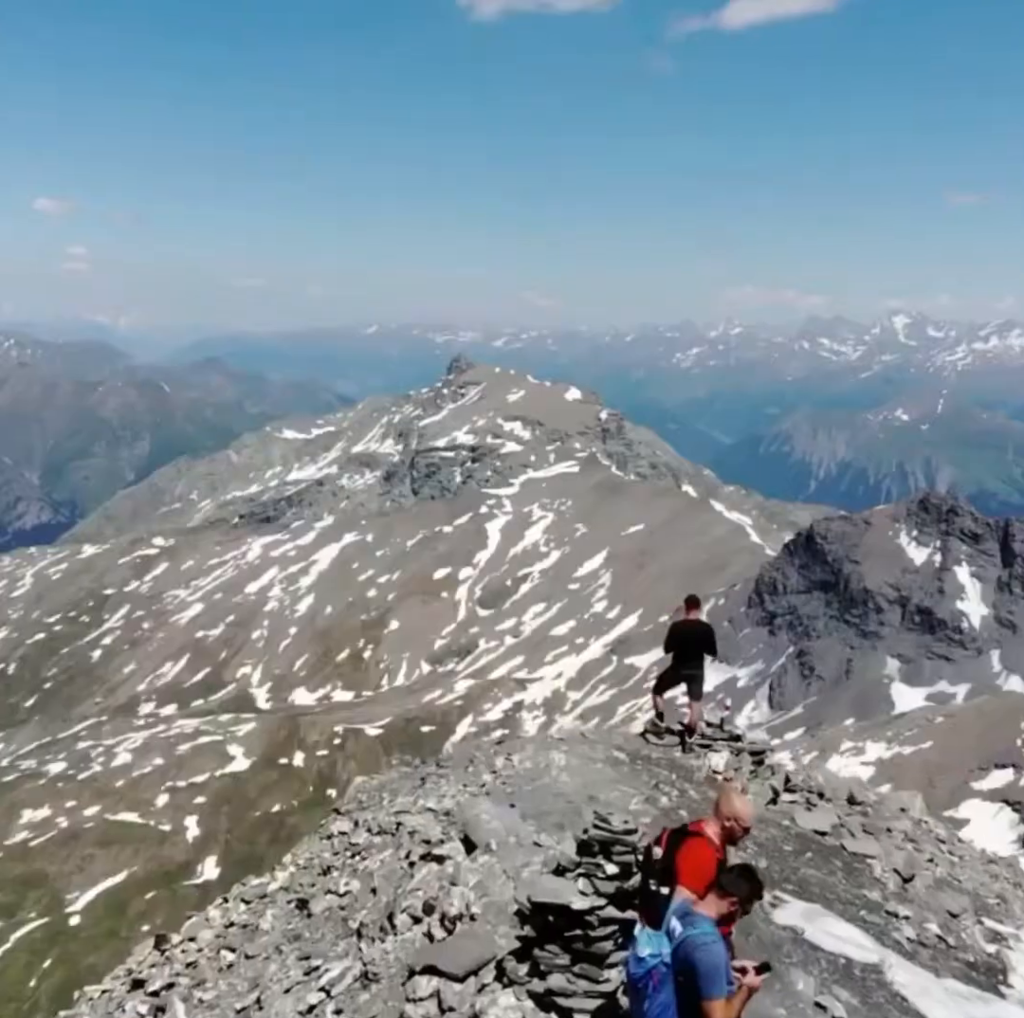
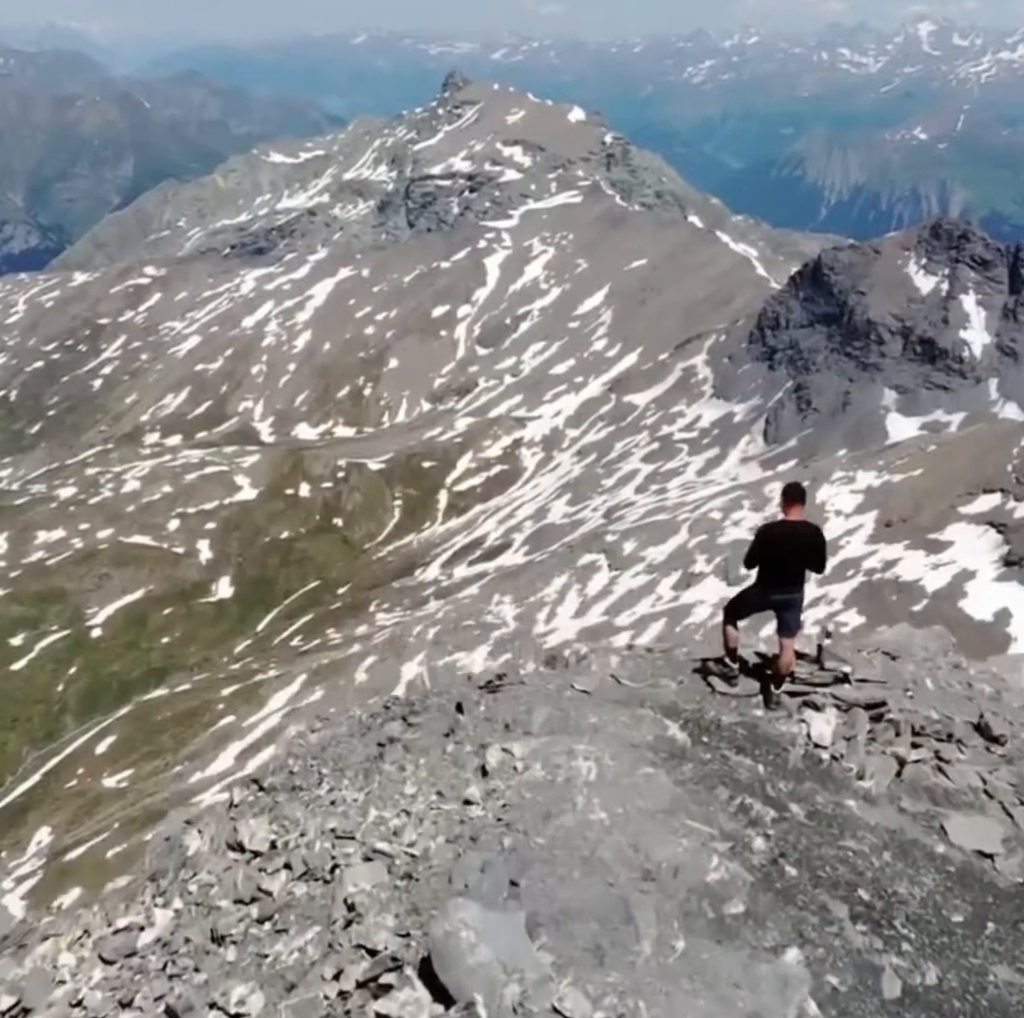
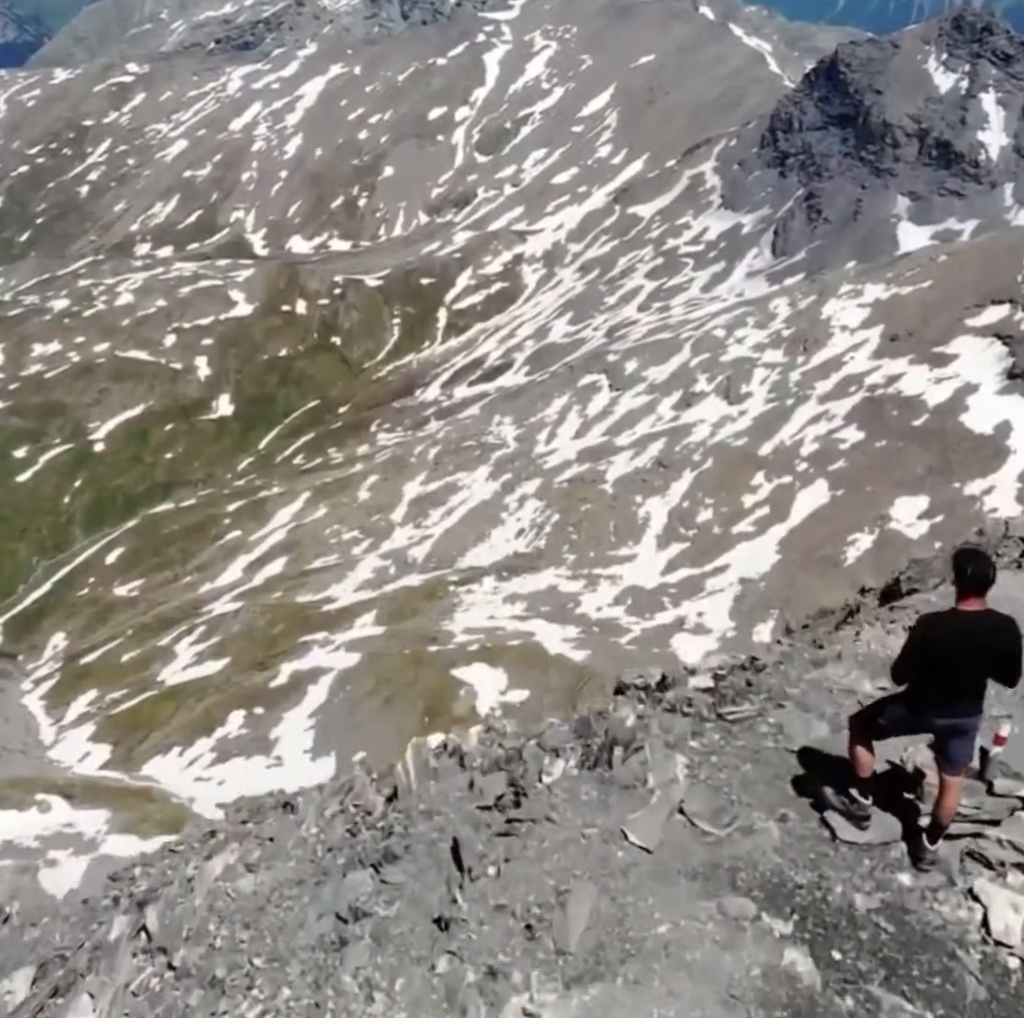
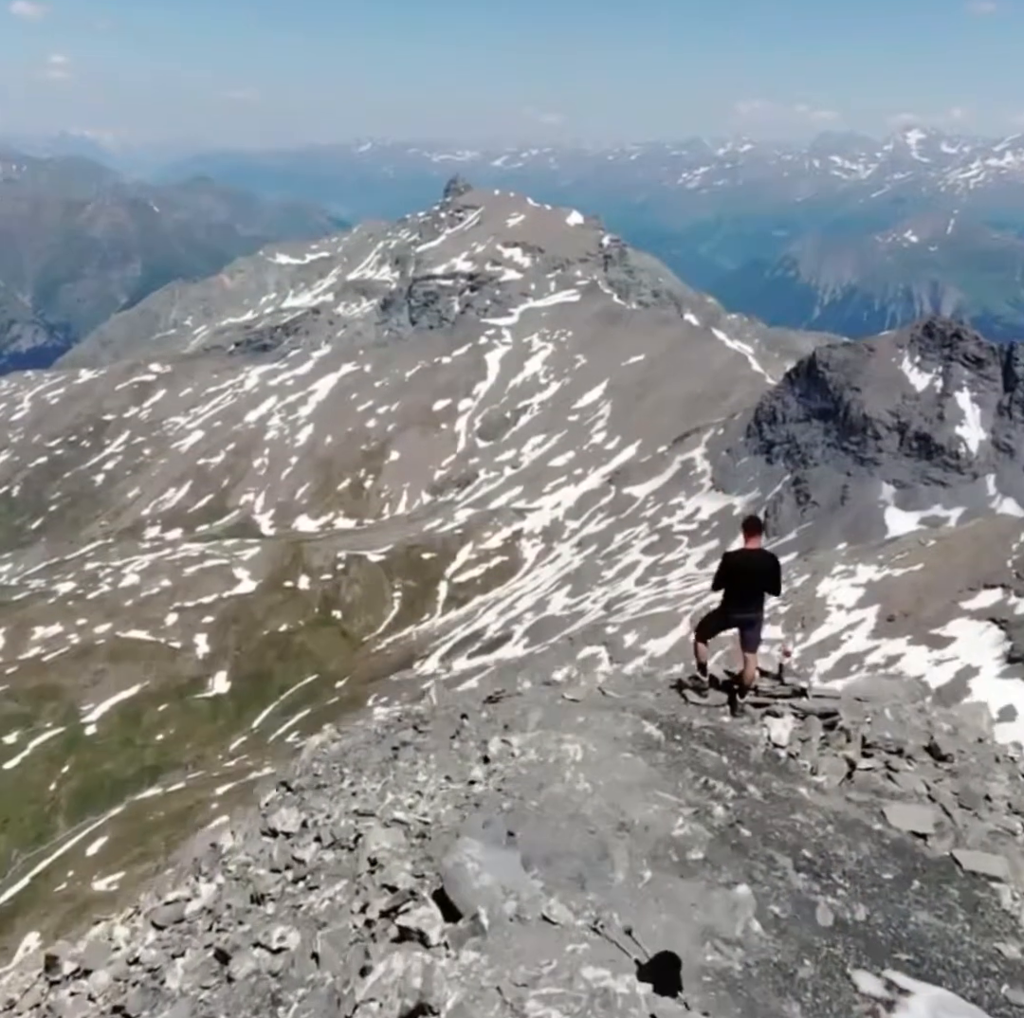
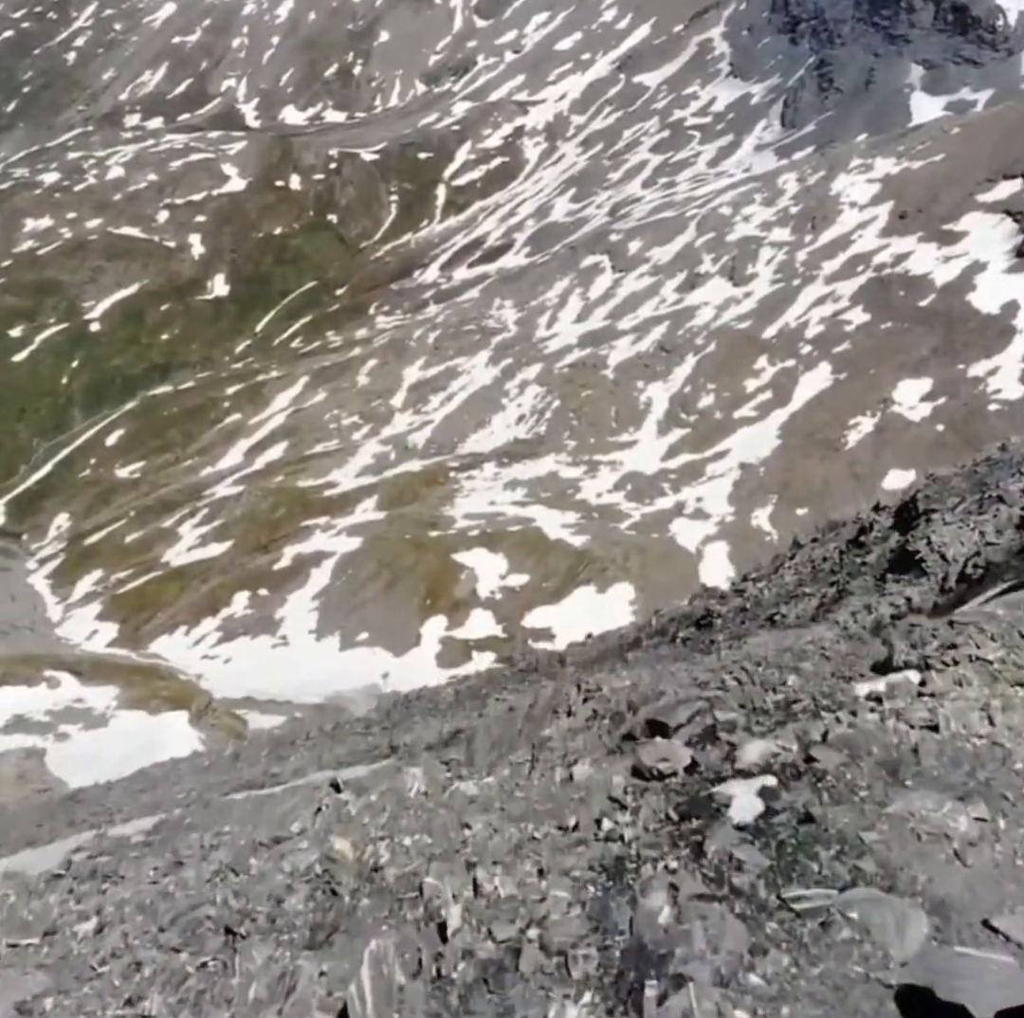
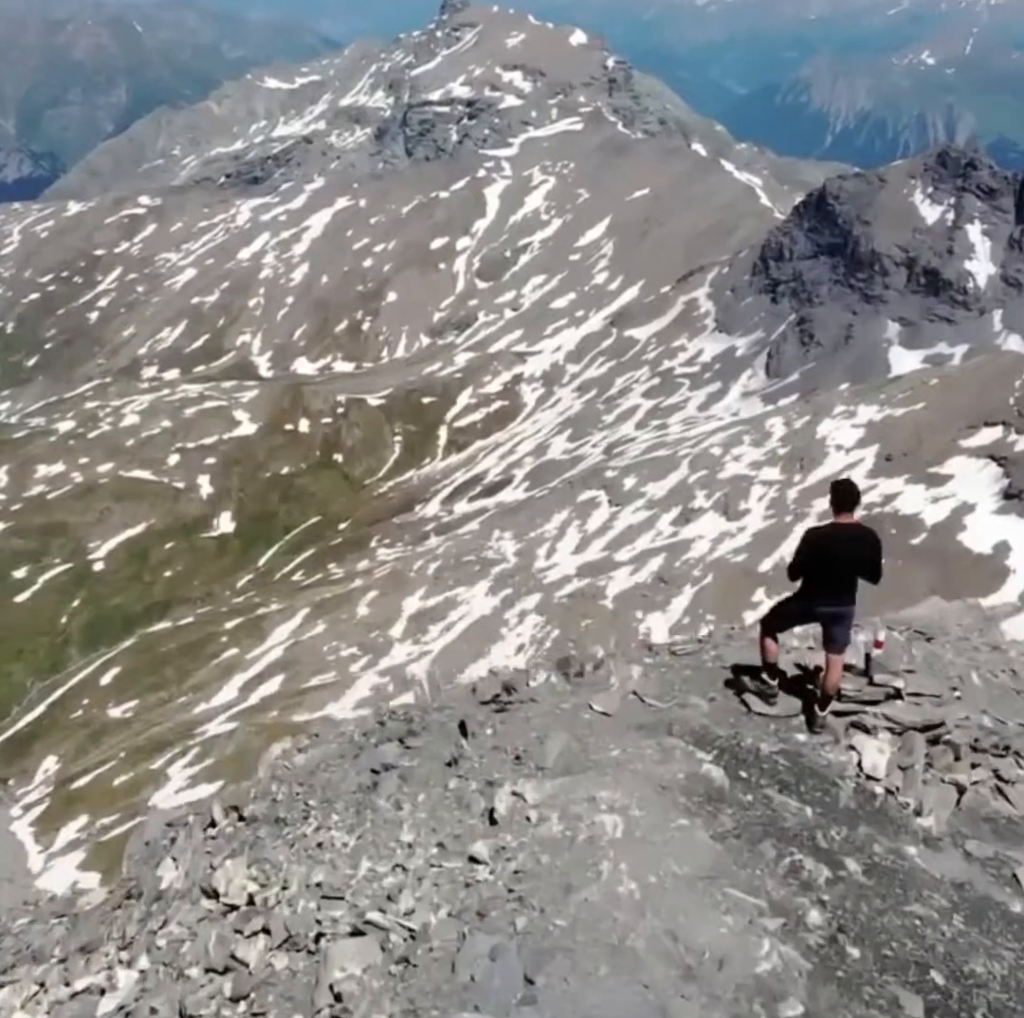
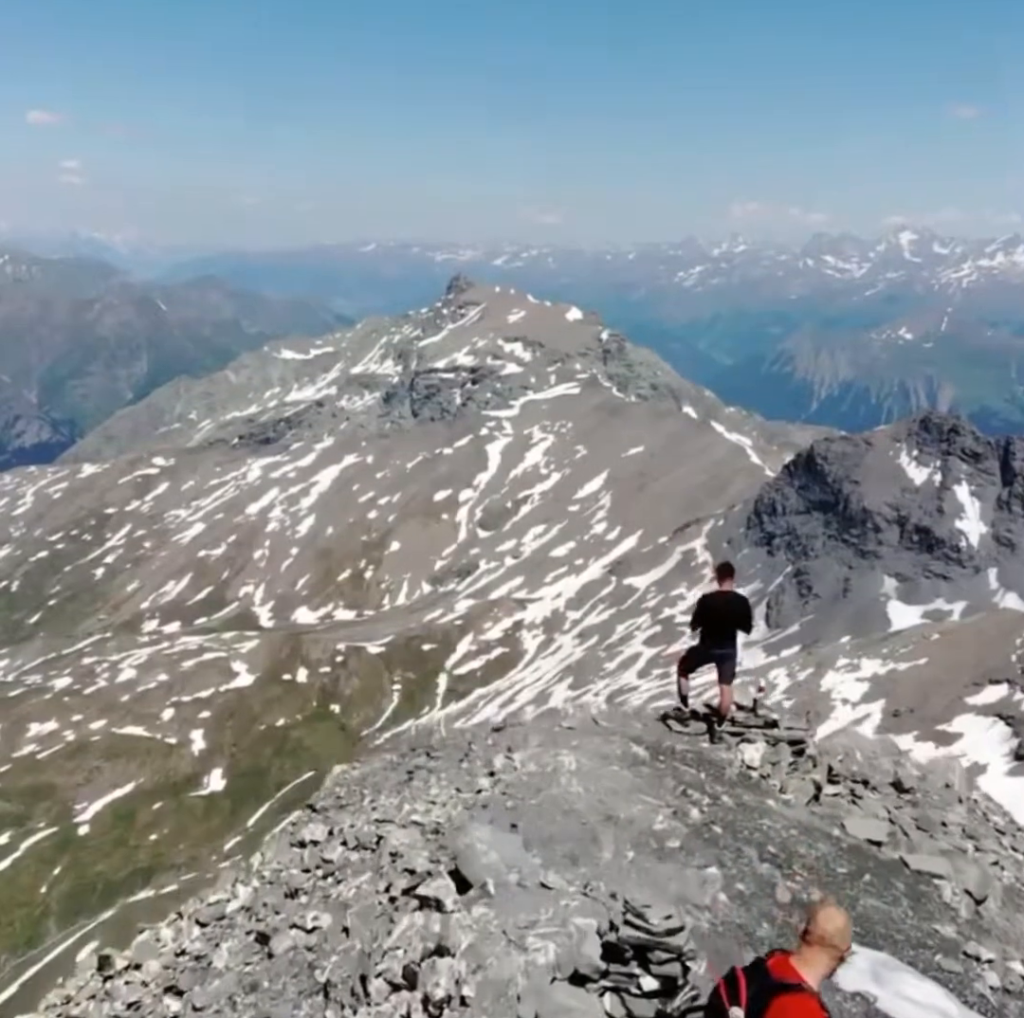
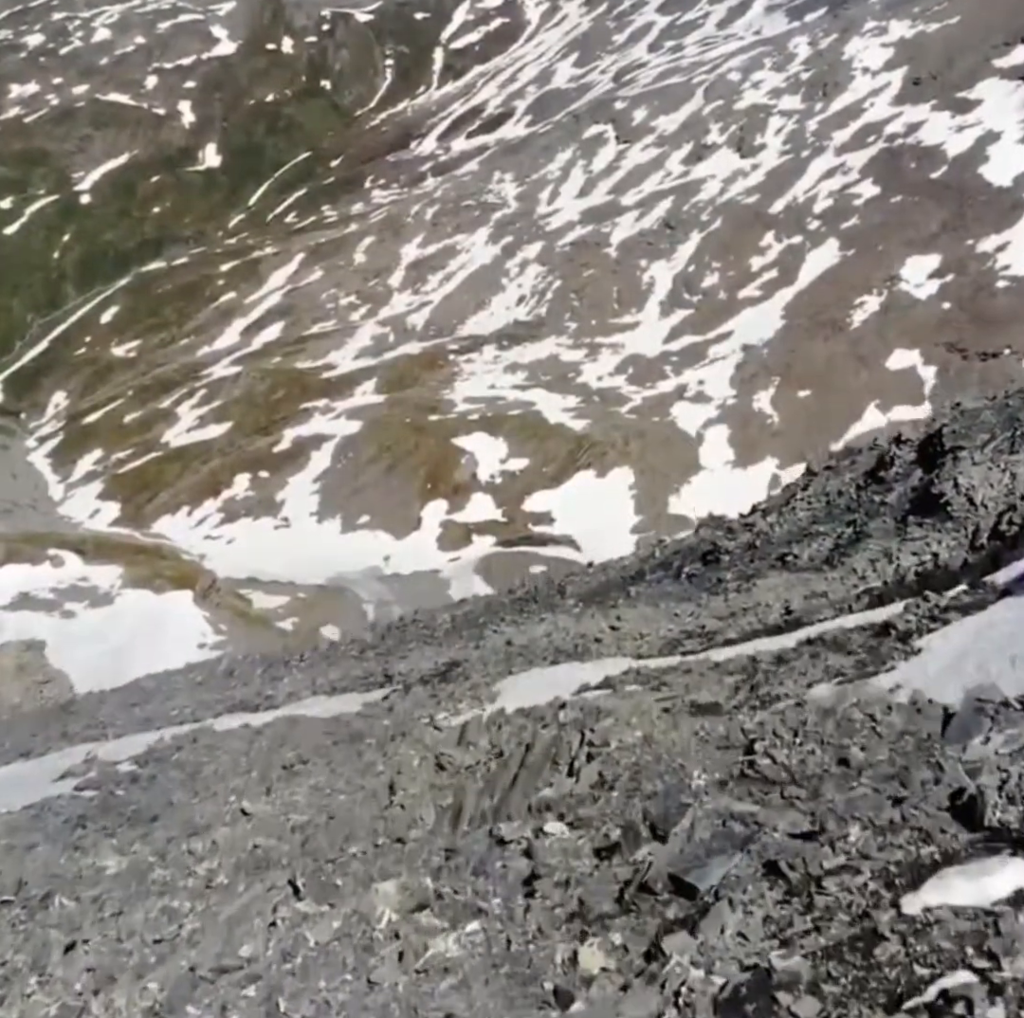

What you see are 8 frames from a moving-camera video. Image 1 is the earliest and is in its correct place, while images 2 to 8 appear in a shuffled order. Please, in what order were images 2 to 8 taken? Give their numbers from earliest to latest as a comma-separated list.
7, 4, 2, 6, 3, 5, 8
